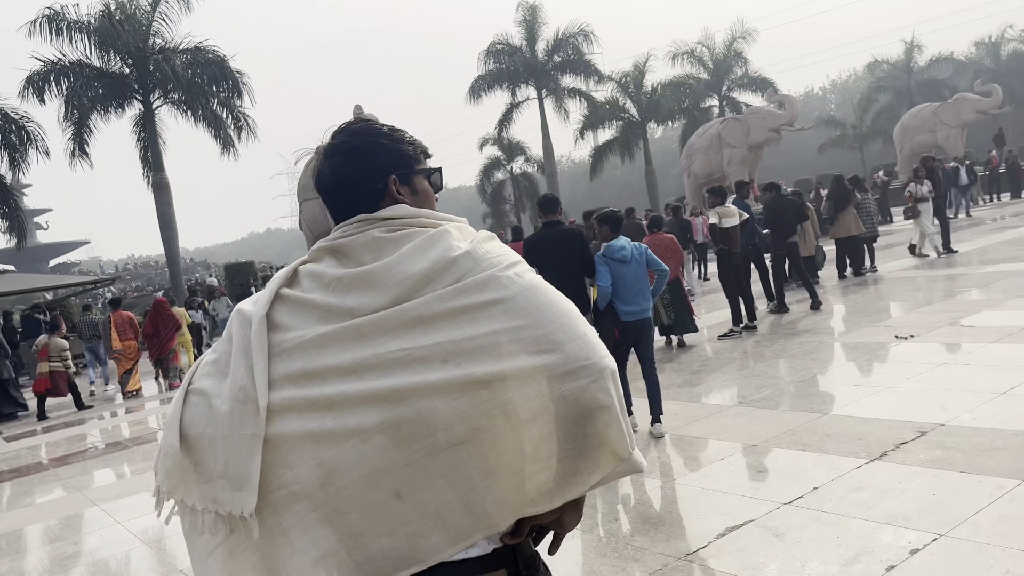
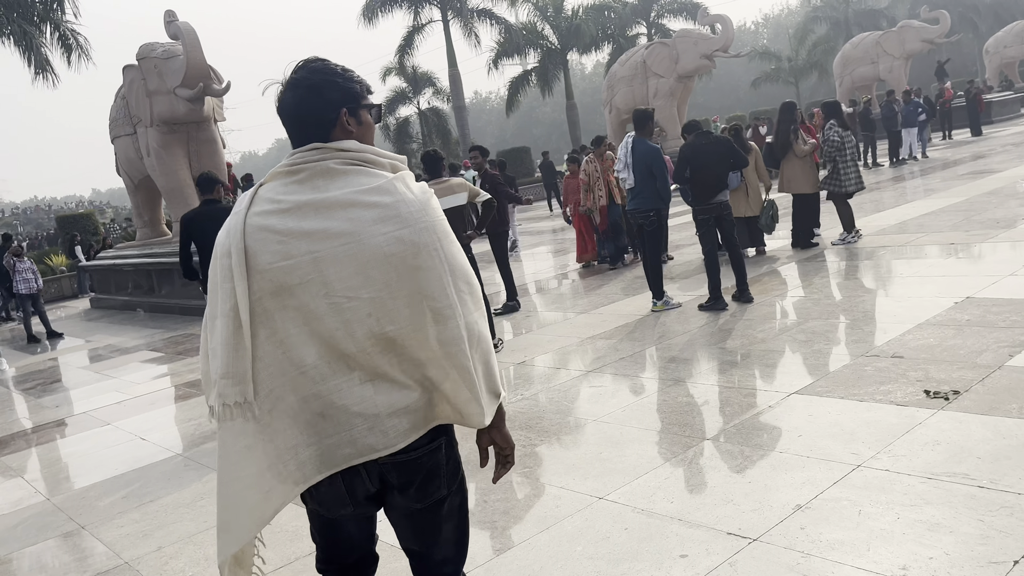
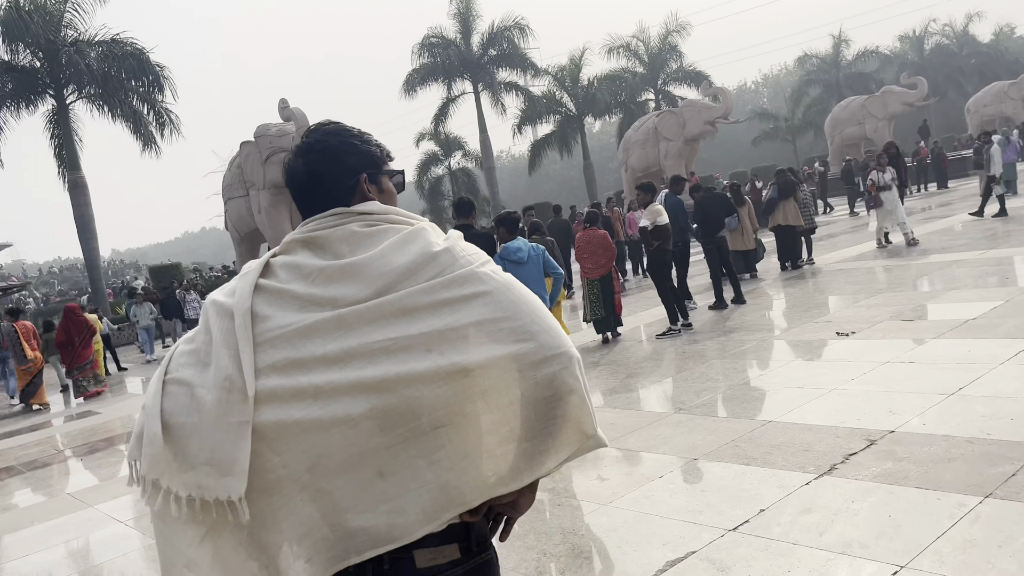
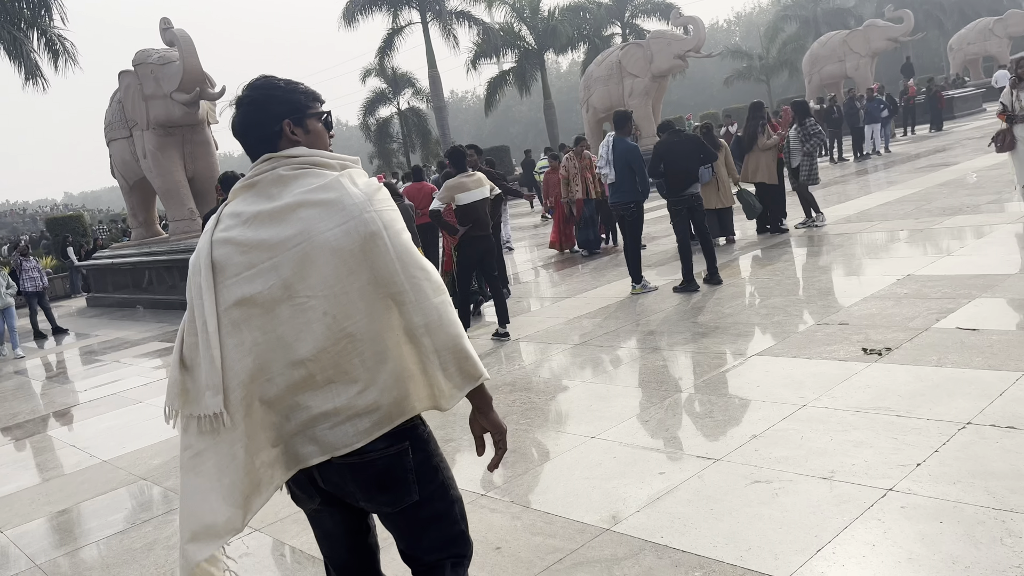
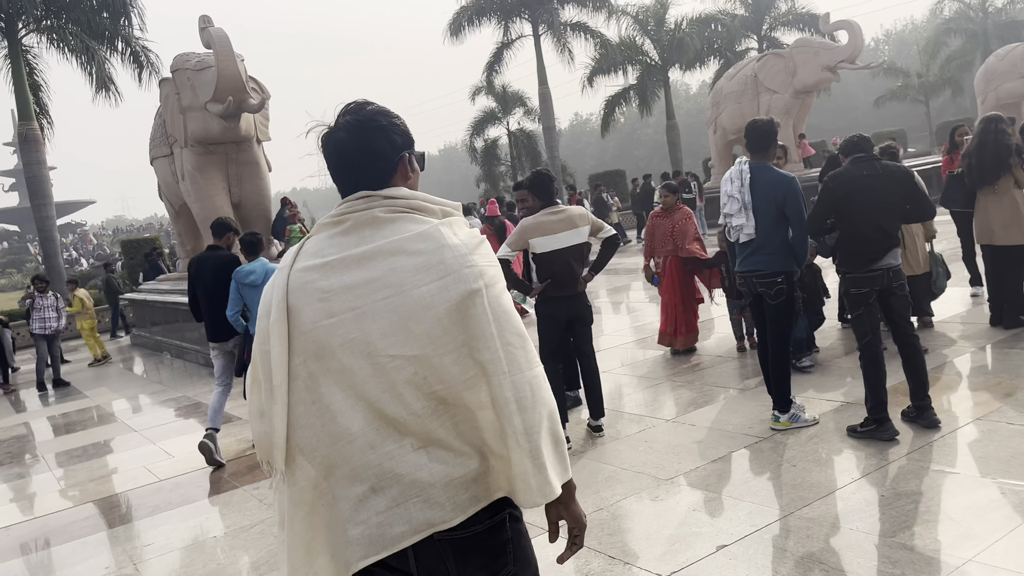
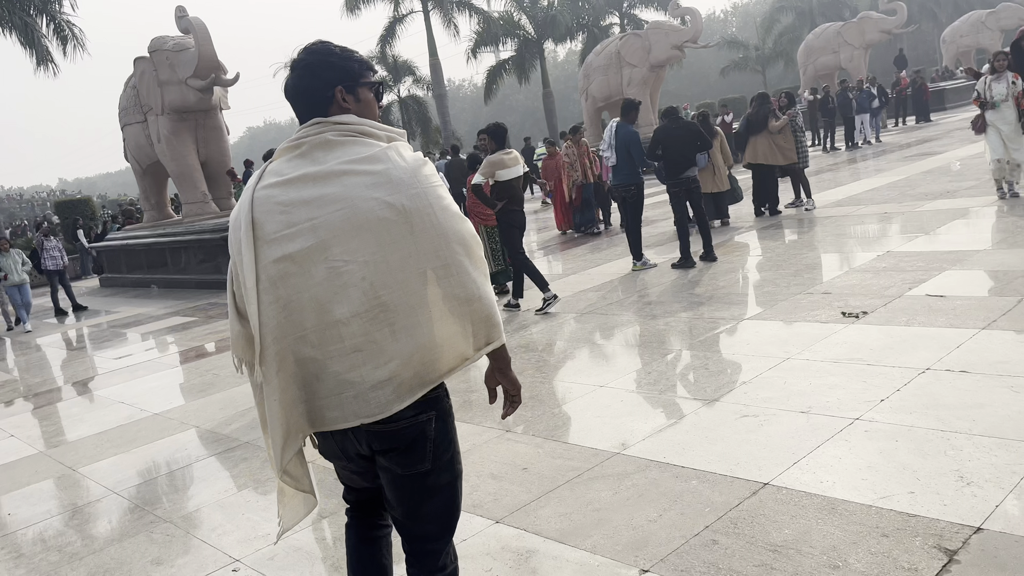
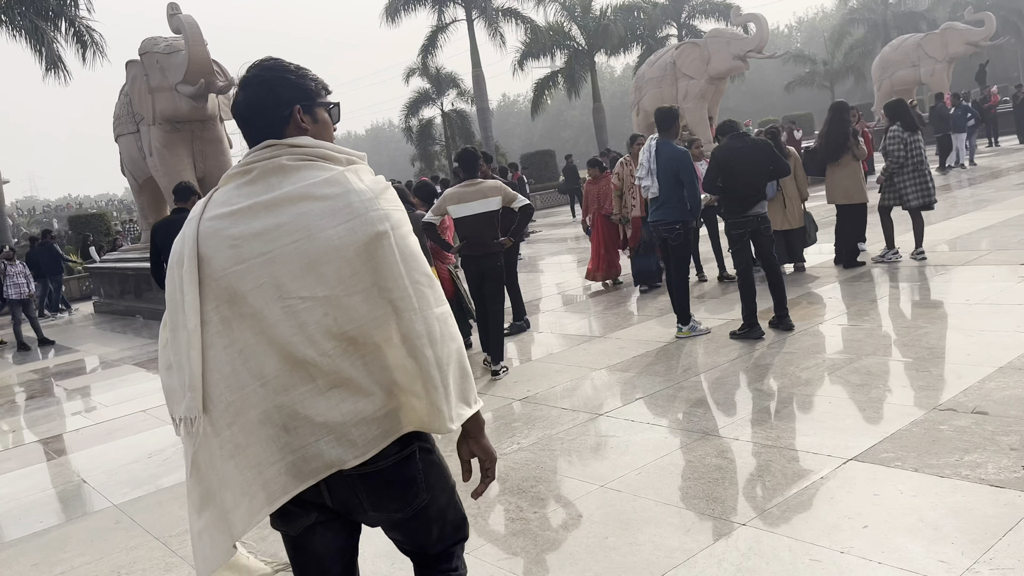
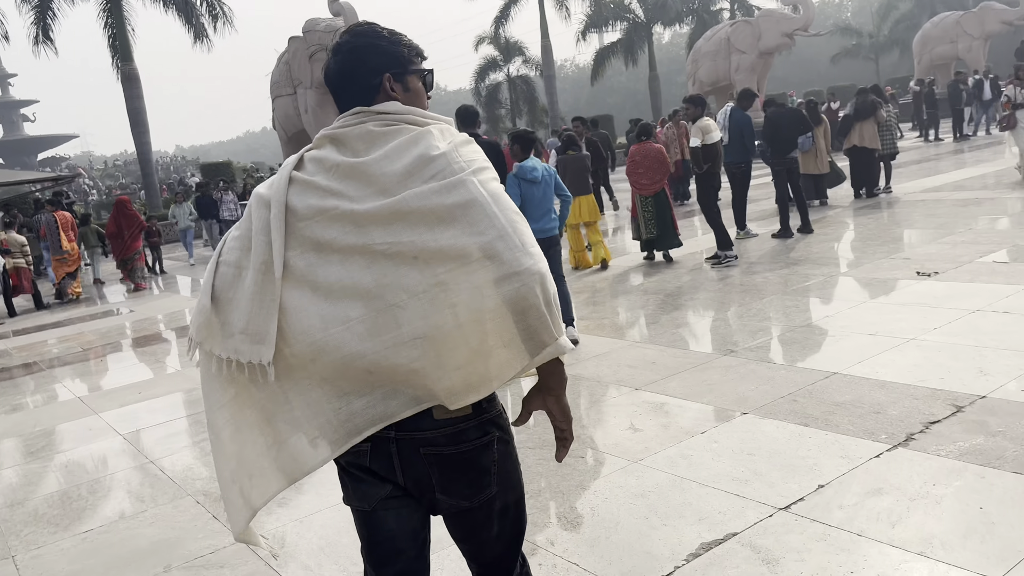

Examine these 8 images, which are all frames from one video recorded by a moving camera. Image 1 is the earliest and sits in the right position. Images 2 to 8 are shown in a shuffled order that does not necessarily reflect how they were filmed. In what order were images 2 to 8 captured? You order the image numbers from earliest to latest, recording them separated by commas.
3, 8, 6, 4, 2, 7, 5
